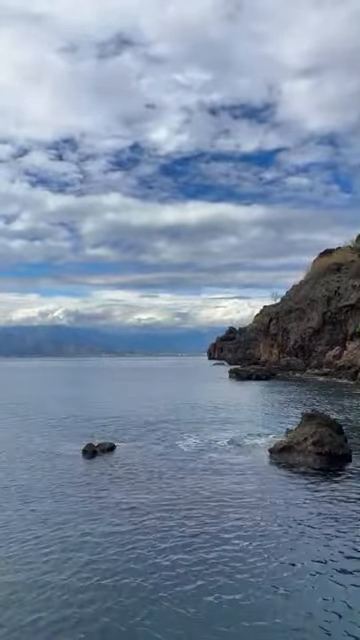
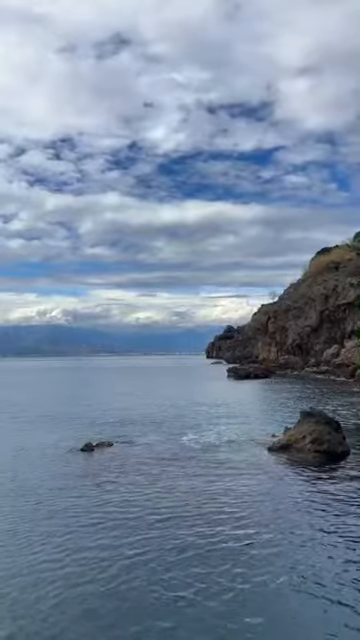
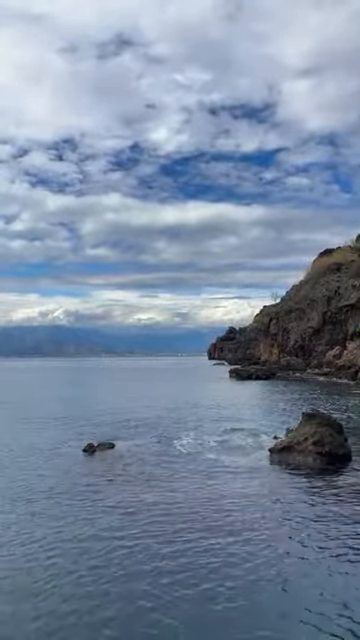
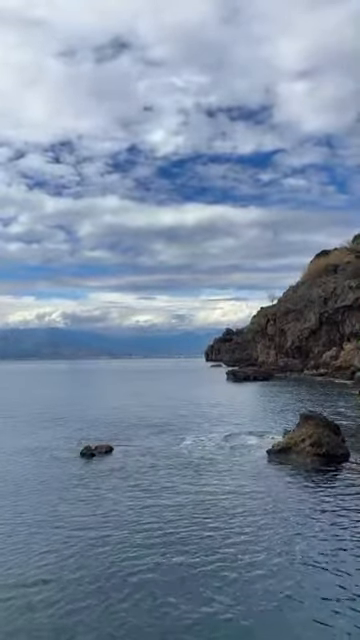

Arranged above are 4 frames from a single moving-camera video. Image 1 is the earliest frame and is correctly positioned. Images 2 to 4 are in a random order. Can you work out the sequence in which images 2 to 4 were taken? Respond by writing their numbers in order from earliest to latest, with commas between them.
3, 2, 4
